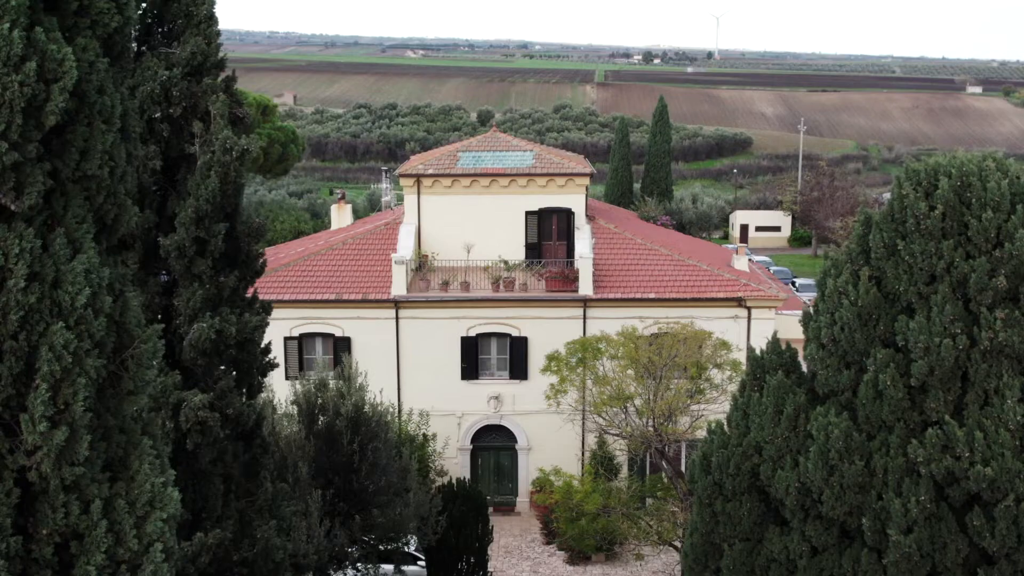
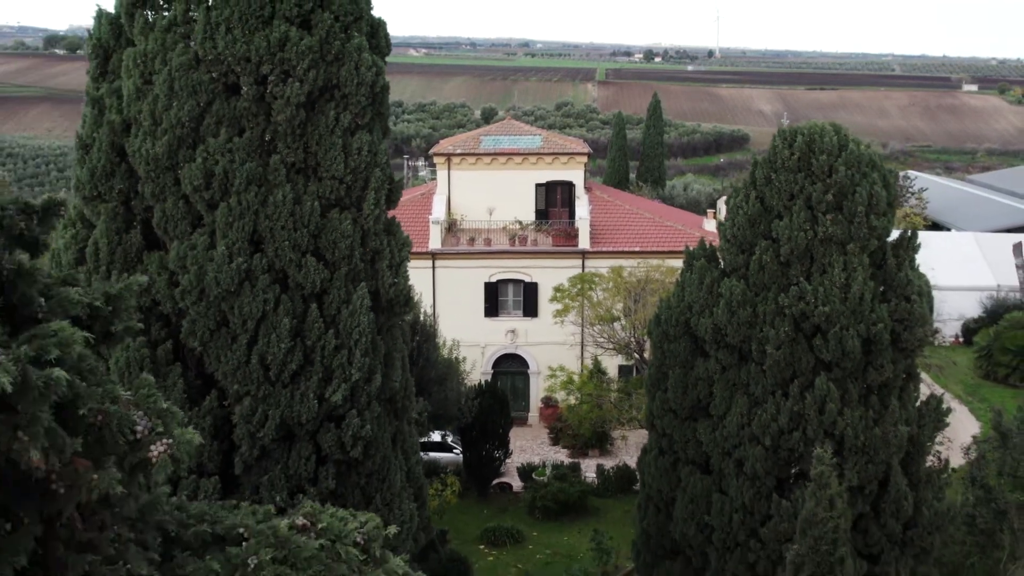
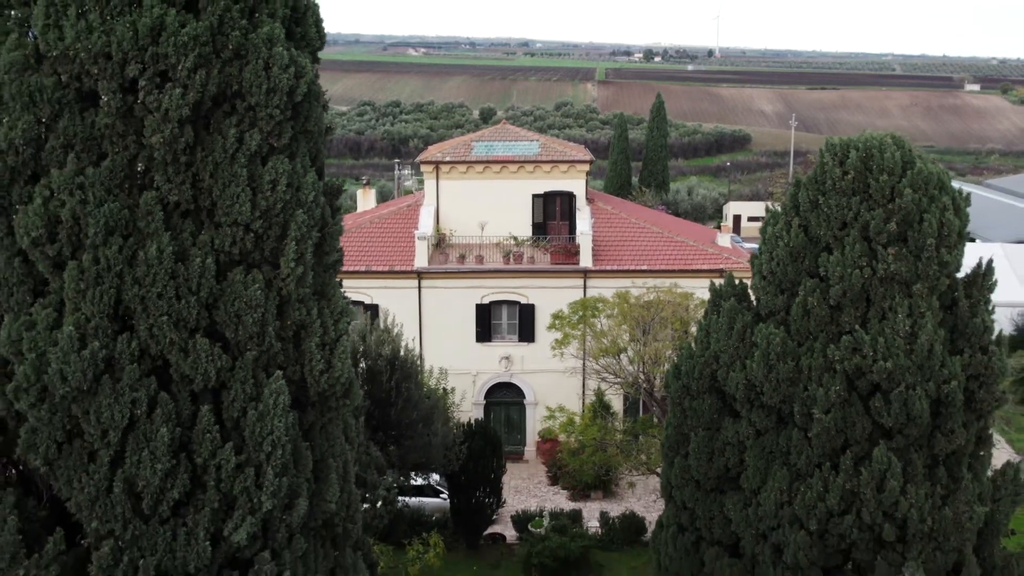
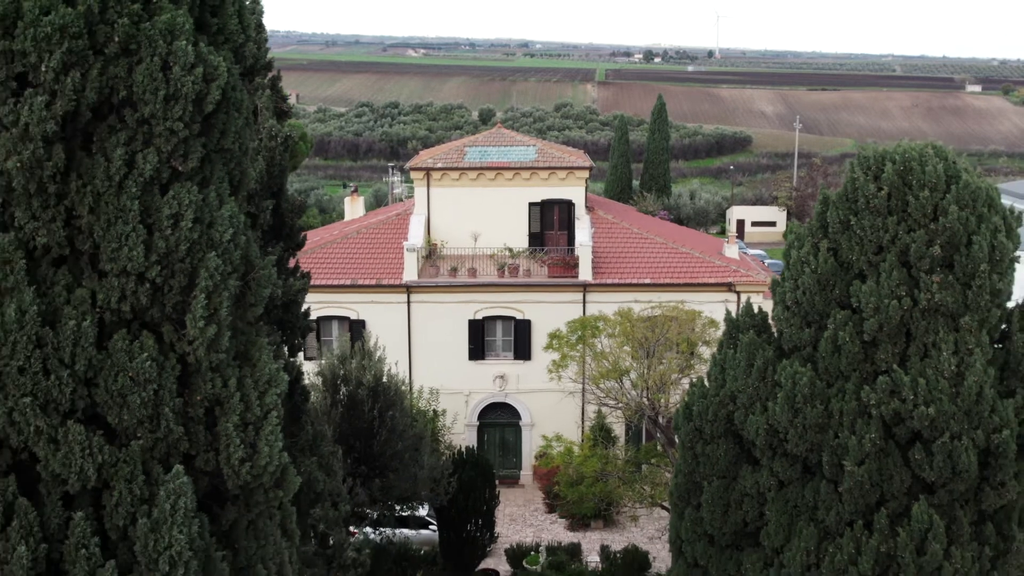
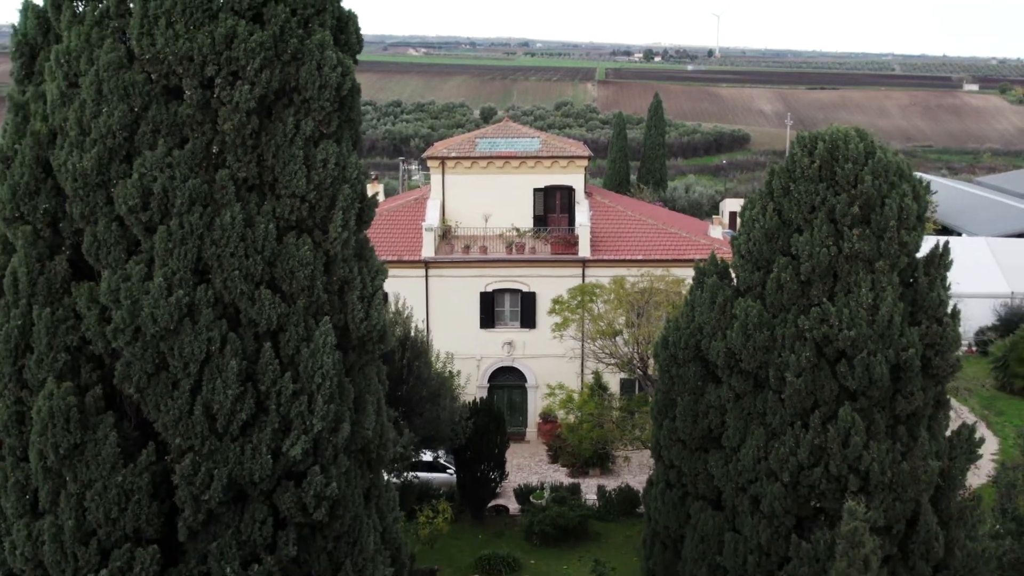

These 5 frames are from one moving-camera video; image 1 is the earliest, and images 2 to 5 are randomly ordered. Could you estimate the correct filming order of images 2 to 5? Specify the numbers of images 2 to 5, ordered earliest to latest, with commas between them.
4, 3, 5, 2
